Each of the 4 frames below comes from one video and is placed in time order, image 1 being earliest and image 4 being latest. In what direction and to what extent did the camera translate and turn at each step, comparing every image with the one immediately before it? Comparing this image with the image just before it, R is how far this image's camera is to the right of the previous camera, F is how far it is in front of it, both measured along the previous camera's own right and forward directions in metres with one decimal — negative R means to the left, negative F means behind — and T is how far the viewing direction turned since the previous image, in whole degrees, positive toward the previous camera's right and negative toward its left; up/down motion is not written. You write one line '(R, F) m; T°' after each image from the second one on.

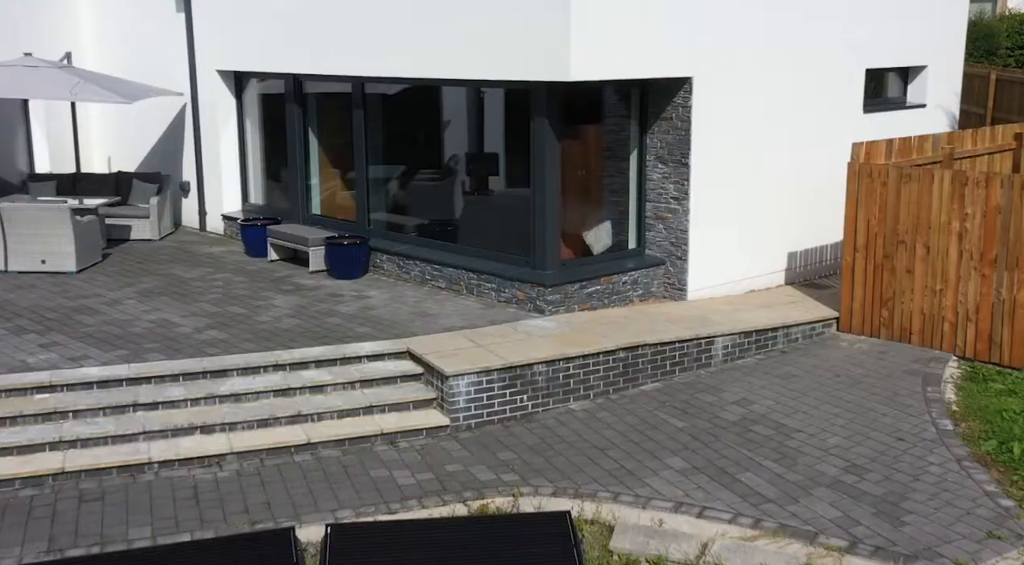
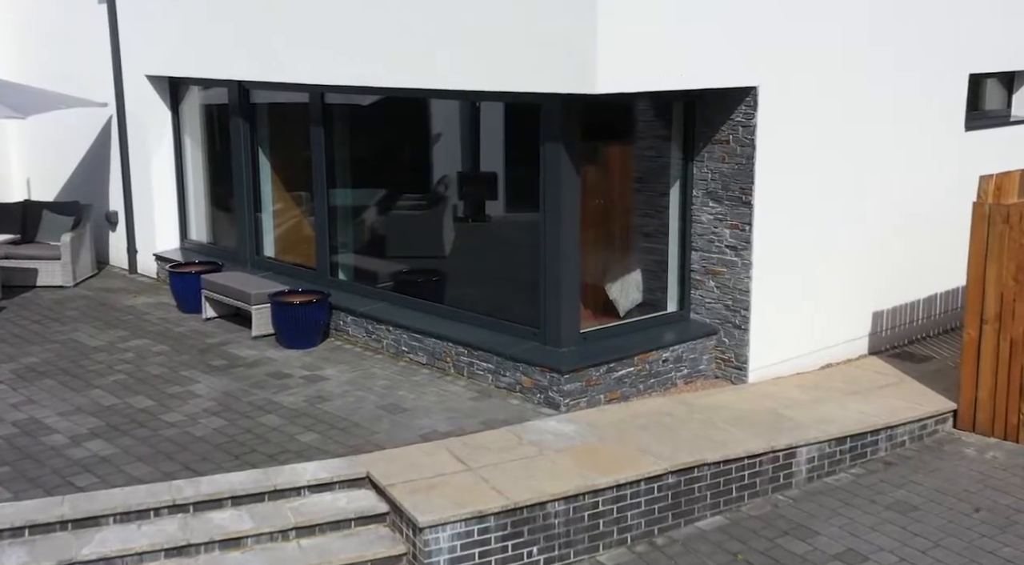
(0.0, +3.4) m; 0°
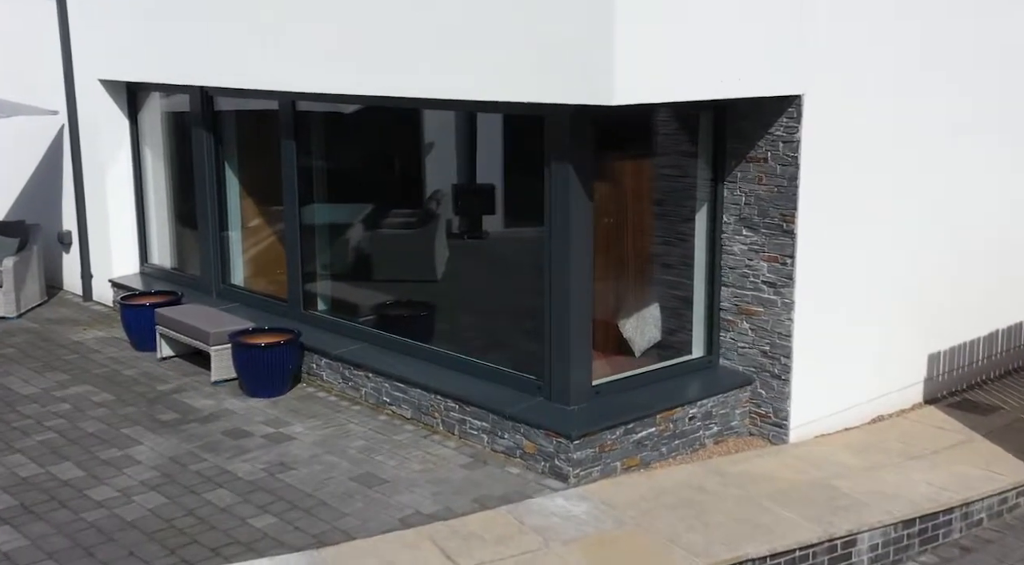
(0.0, +1.5) m; 0°
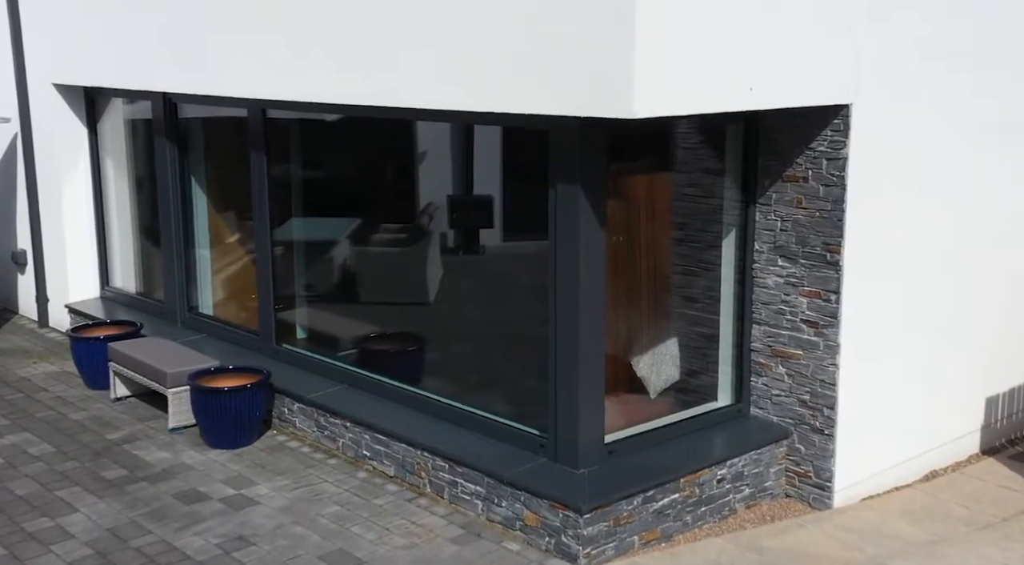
(0.0, +1.2) m; 0°
